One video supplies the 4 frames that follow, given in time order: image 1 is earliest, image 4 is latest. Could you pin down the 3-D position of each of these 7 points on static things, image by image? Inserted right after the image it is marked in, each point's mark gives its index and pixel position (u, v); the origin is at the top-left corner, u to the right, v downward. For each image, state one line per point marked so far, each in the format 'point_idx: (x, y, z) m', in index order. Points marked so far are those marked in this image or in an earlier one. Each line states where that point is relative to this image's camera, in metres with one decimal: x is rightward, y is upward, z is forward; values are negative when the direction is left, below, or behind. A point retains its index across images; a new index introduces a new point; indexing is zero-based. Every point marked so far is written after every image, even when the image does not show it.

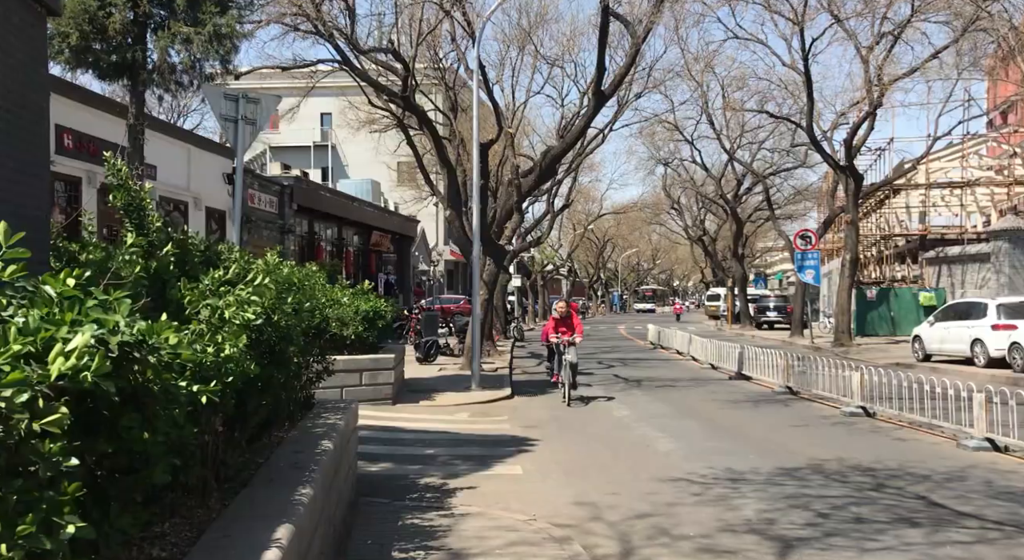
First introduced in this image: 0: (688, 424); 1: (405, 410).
0: (+2.3, -1.9, +12.6) m
1: (-1.6, -1.9, +14.4) m
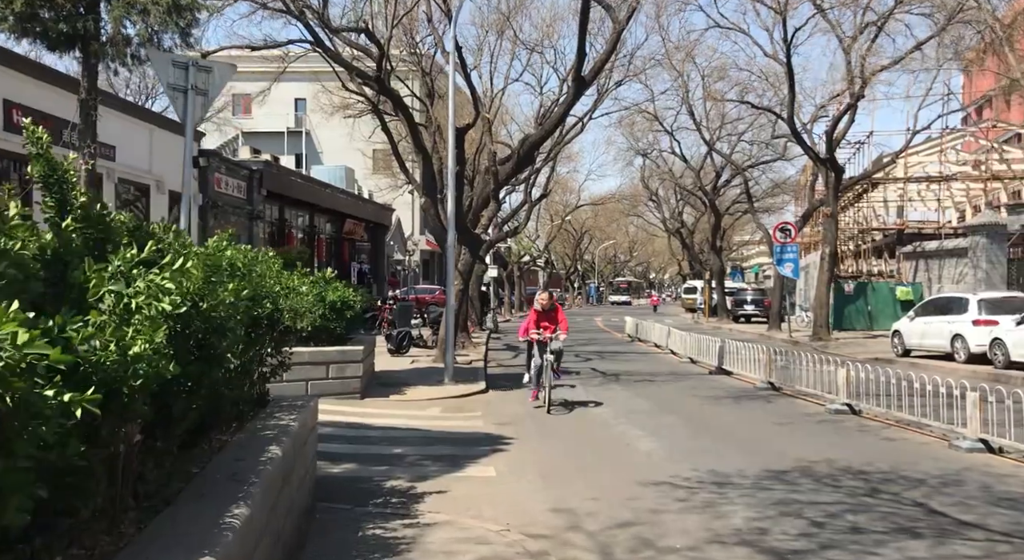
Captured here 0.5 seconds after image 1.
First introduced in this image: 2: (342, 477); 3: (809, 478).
0: (+1.9, -1.8, +12.1) m
1: (-2.0, -1.8, +13.8) m
2: (-1.5, -1.7, +8.5) m
3: (+2.5, -1.7, +8.3) m
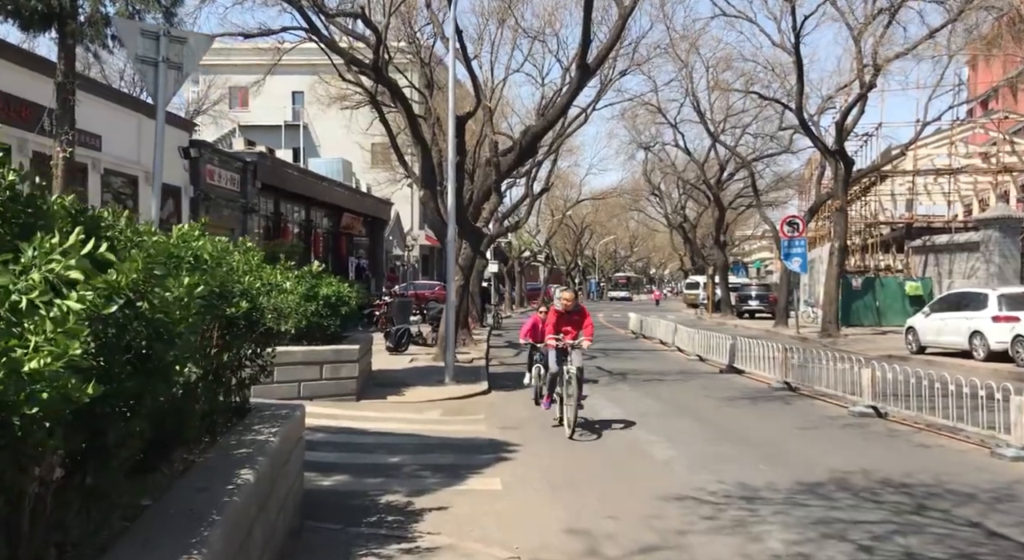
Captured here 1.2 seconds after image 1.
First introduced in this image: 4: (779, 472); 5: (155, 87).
0: (+2.0, -1.7, +11.3) m
1: (-1.9, -1.7, +13.1) m
2: (-1.4, -1.7, +7.7) m
3: (+2.6, -1.6, +7.6) m
4: (+2.3, -1.6, +8.4) m
5: (-2.4, +1.3, +6.6) m
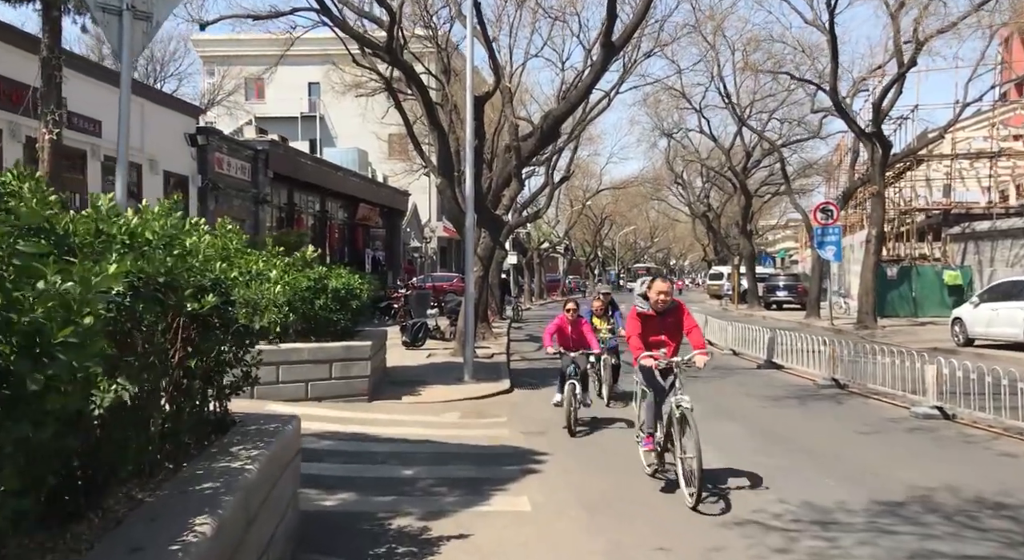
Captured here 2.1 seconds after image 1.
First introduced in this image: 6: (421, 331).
0: (+2.3, -1.6, +10.2) m
1: (-1.6, -1.6, +12.0) m
2: (-1.2, -1.6, +6.7) m
3: (+2.8, -1.5, +6.4) m
4: (+2.5, -1.5, +7.3) m
5: (-2.2, +1.4, +5.6) m
6: (-1.8, -1.0, +19.3) m
